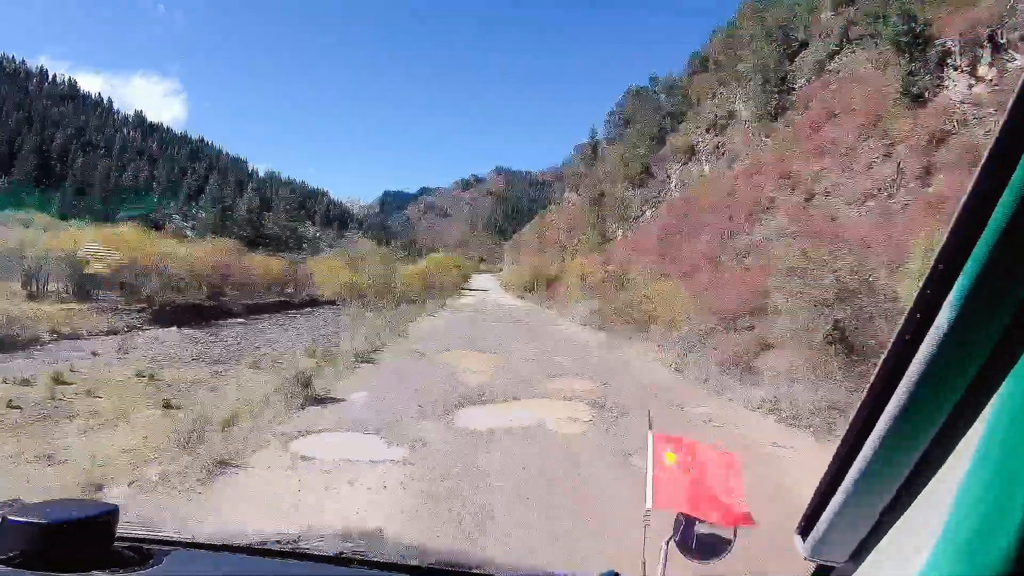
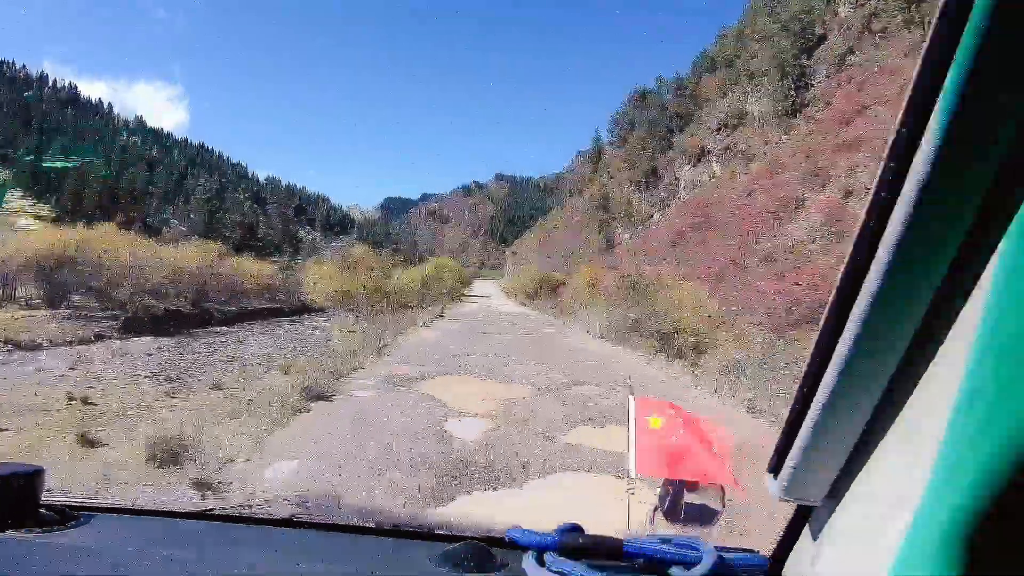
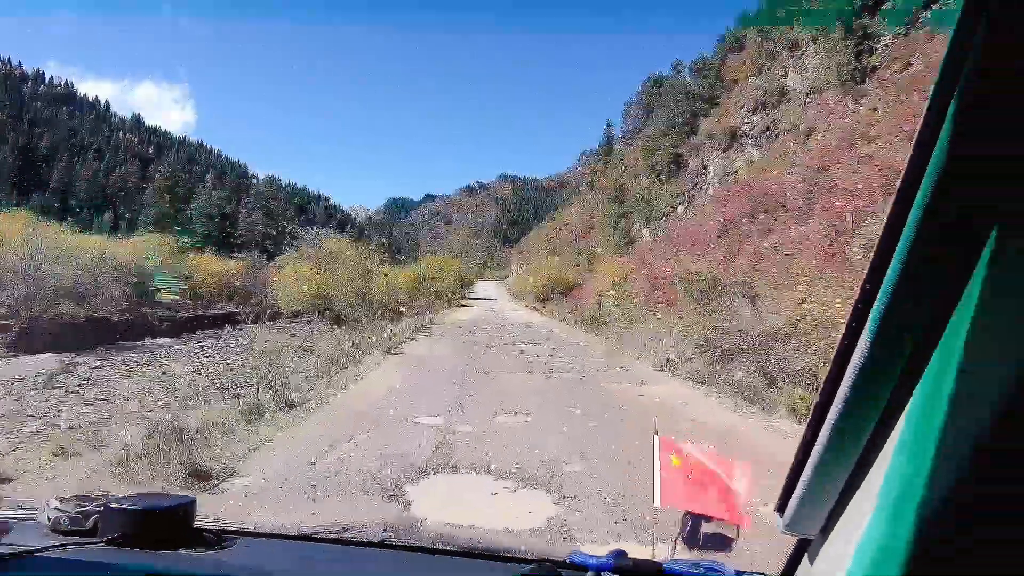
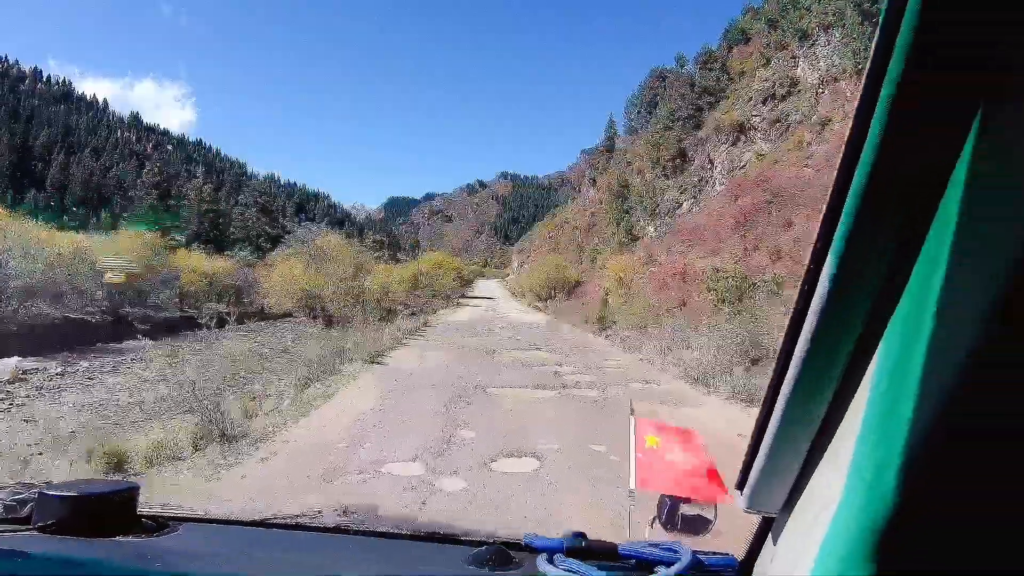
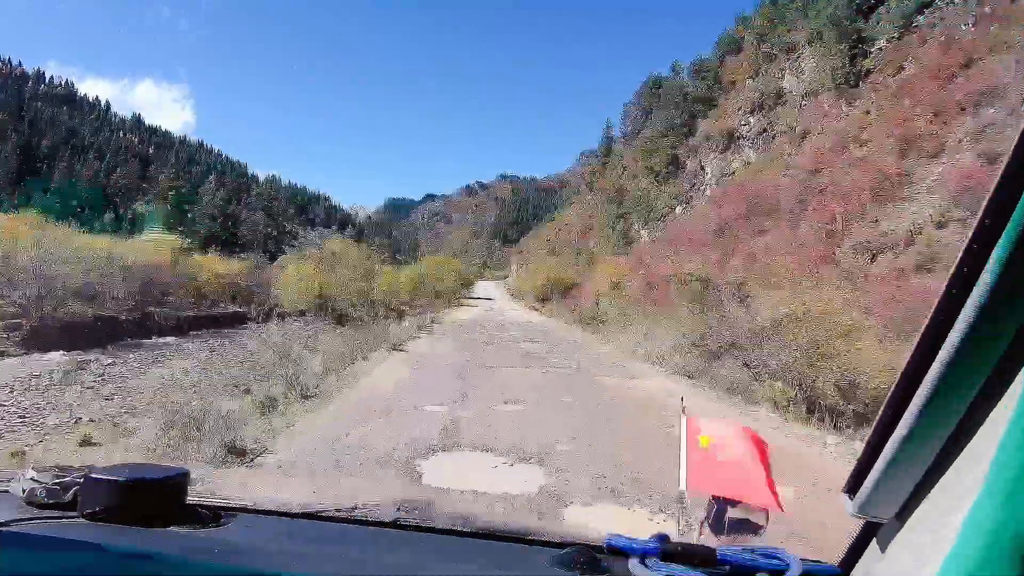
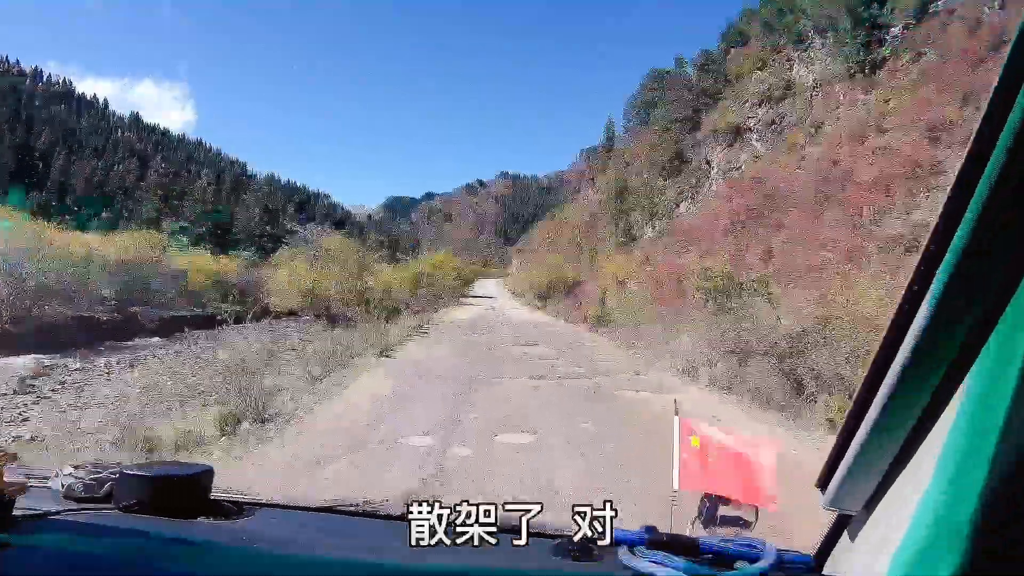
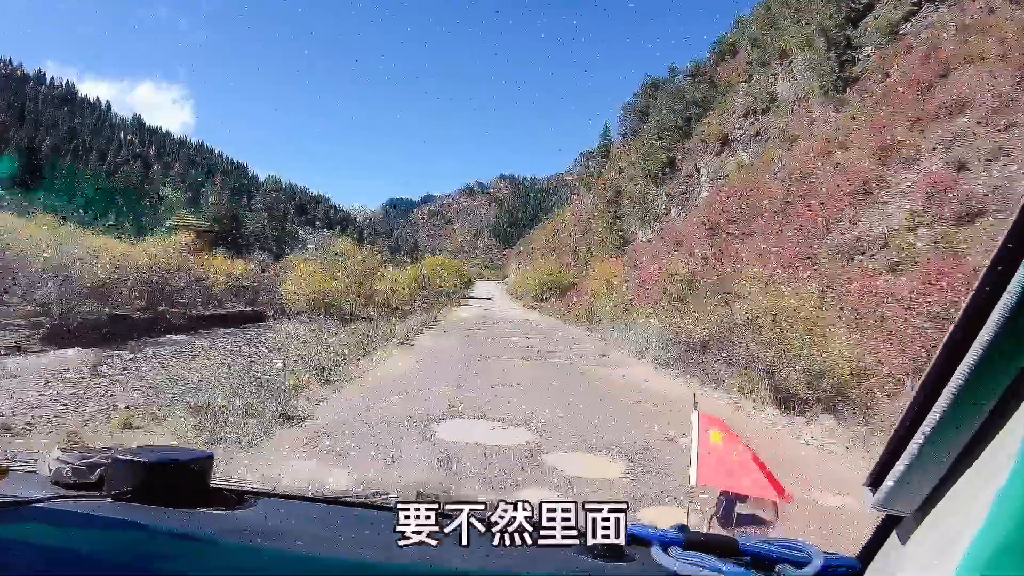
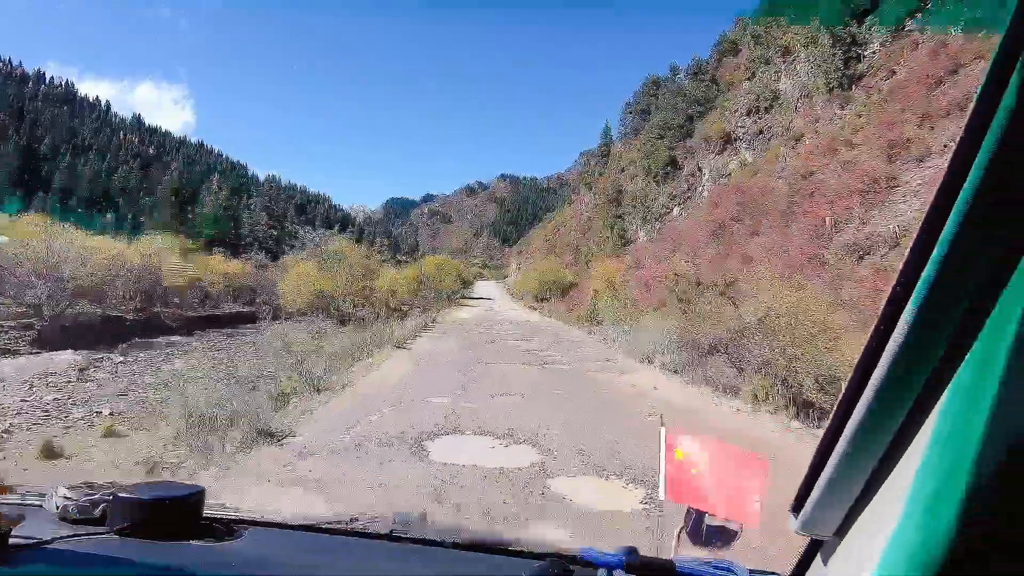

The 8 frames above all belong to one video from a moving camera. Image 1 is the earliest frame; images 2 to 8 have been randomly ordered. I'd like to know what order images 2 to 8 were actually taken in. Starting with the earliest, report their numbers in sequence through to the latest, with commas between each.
2, 7, 8, 5, 3, 6, 4
